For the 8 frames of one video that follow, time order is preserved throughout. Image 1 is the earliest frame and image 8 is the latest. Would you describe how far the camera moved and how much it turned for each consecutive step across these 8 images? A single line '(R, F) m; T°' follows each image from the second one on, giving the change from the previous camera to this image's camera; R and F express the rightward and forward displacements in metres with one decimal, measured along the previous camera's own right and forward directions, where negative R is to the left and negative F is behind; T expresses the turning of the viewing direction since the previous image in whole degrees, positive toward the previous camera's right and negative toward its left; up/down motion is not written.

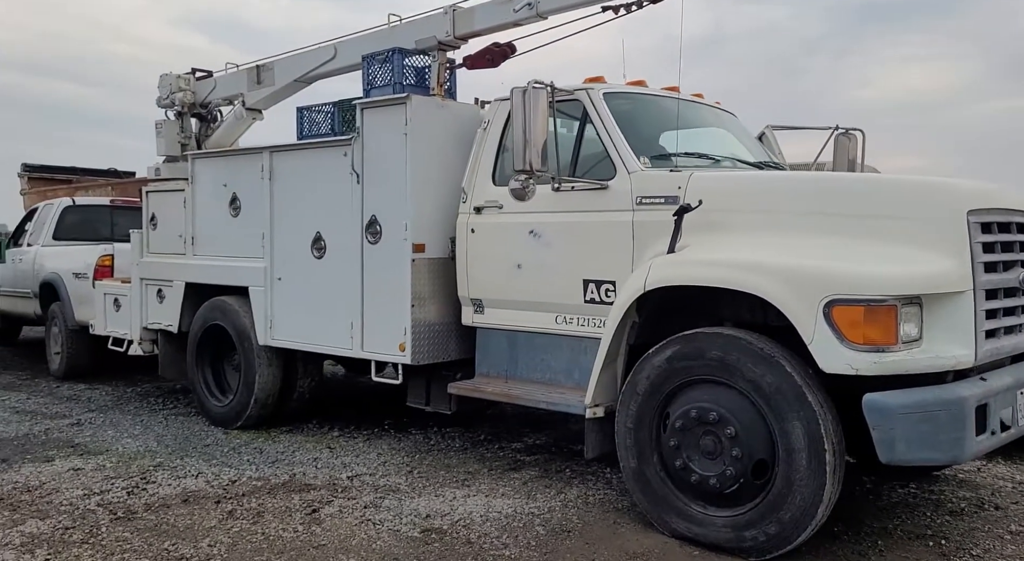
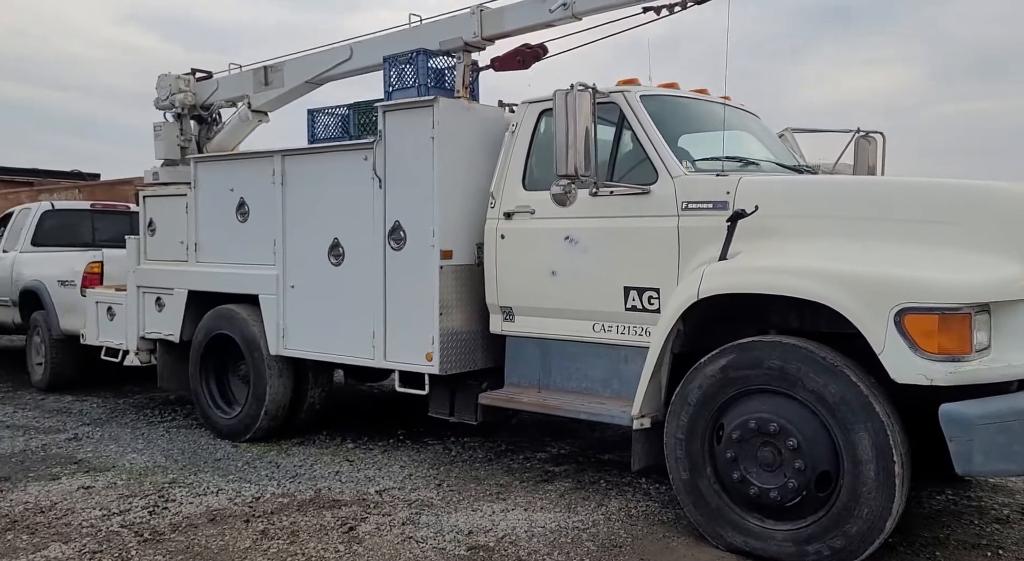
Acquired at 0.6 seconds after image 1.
(-0.4, +0.2) m; +3°
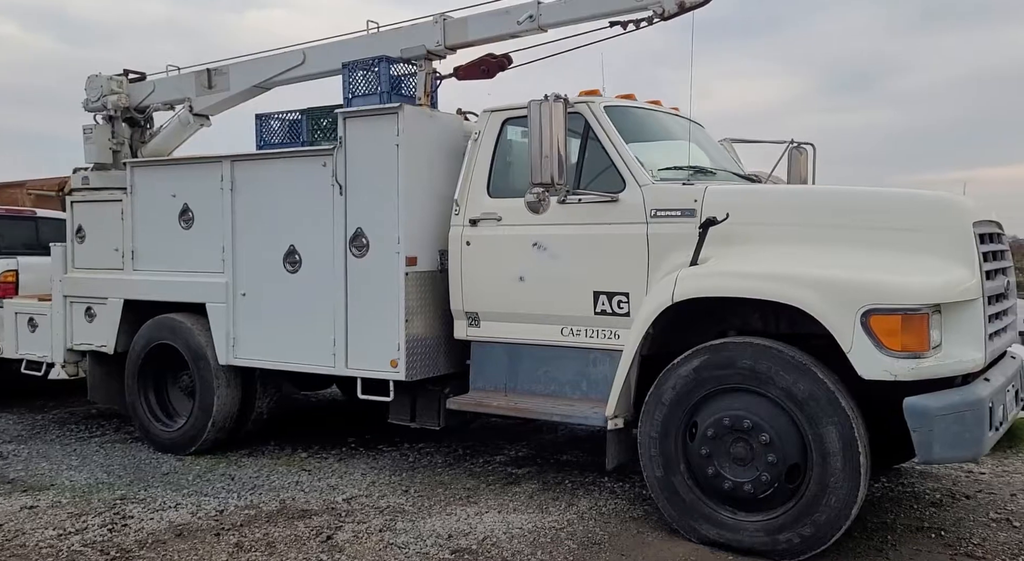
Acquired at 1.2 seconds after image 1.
(-0.5, -0.1) m; +7°
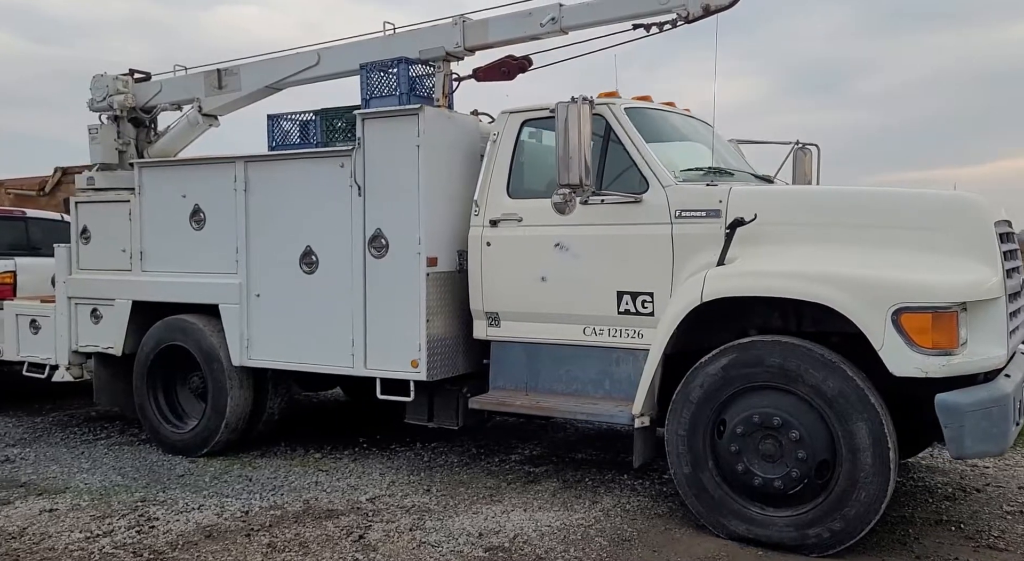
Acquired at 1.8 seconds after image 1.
(-0.3, 0.0) m; +2°
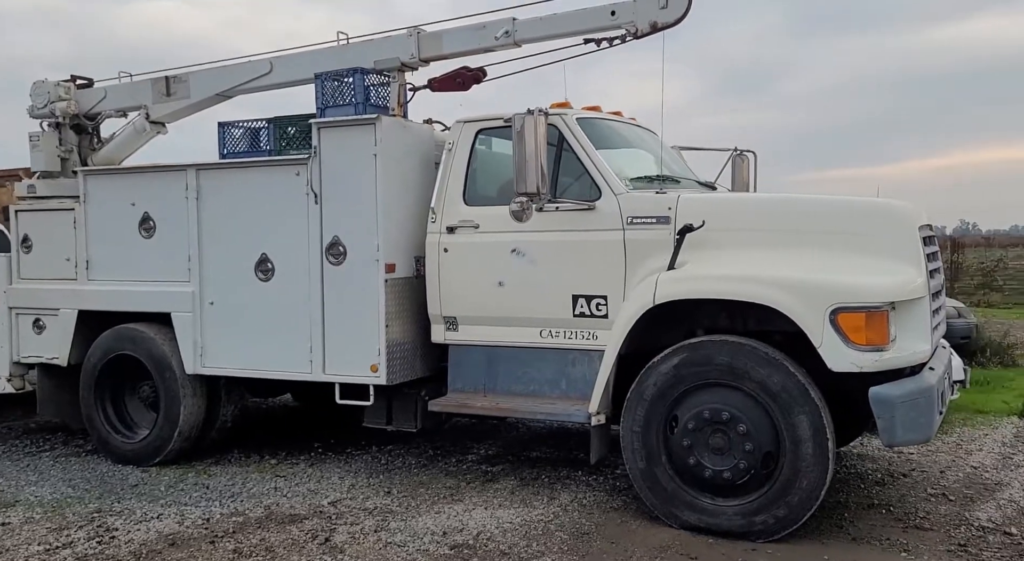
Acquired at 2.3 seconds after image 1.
(-0.2, -0.2) m; +5°
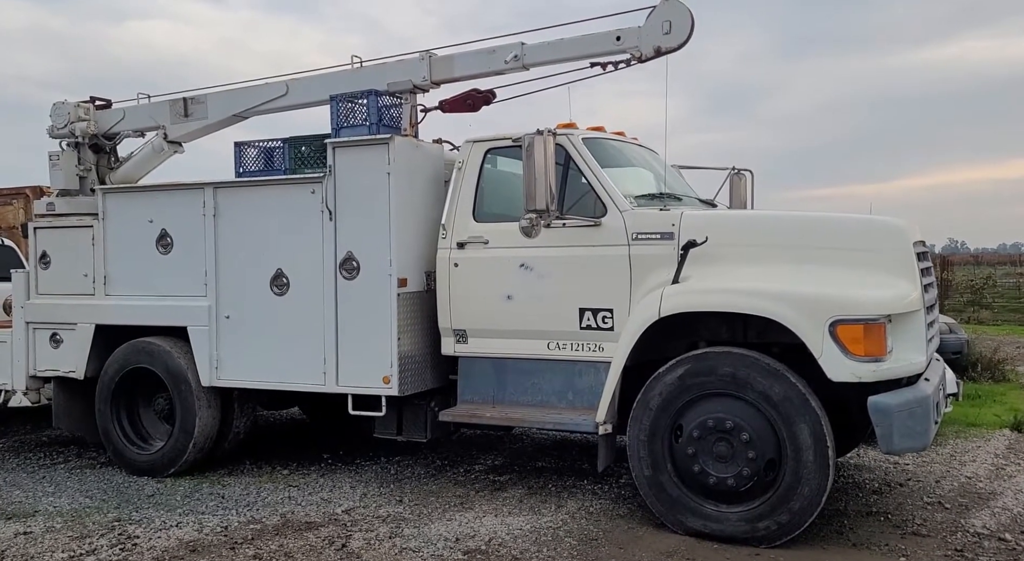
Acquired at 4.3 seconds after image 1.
(-0.1, -0.2) m; 0°
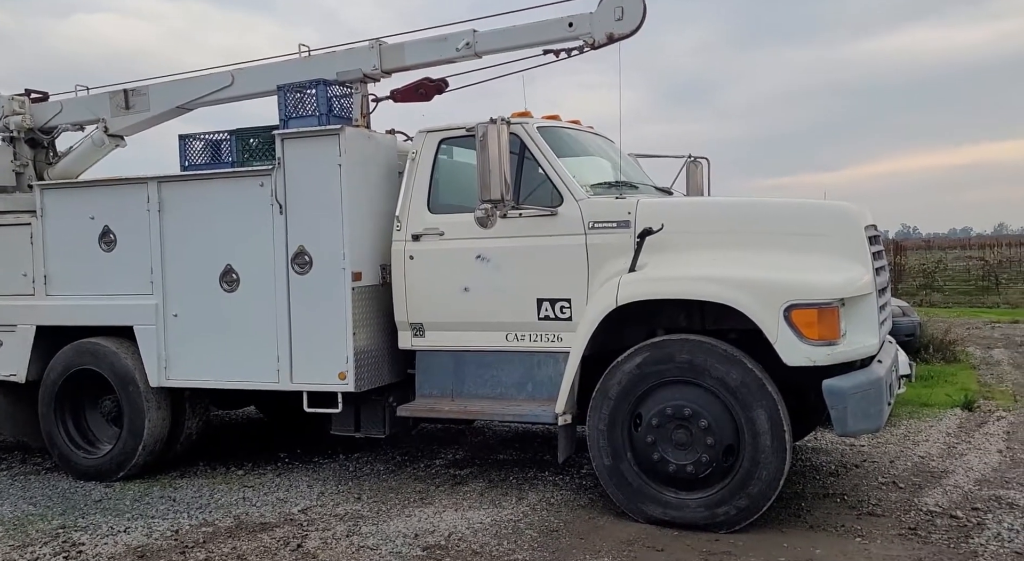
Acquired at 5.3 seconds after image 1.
(0.0, +0.1) m; +3°
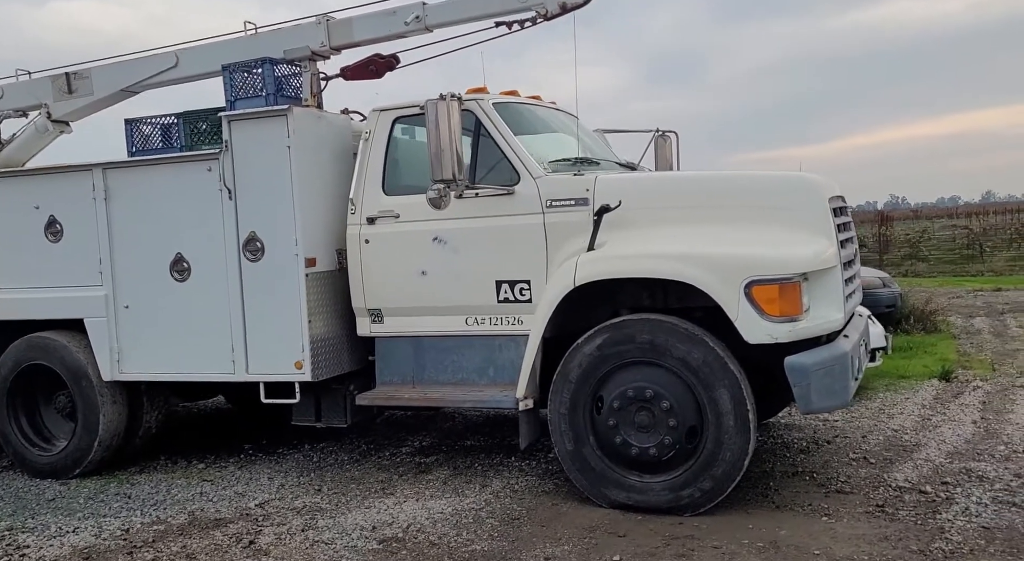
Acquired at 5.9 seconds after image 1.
(+0.2, +0.2) m; +1°
